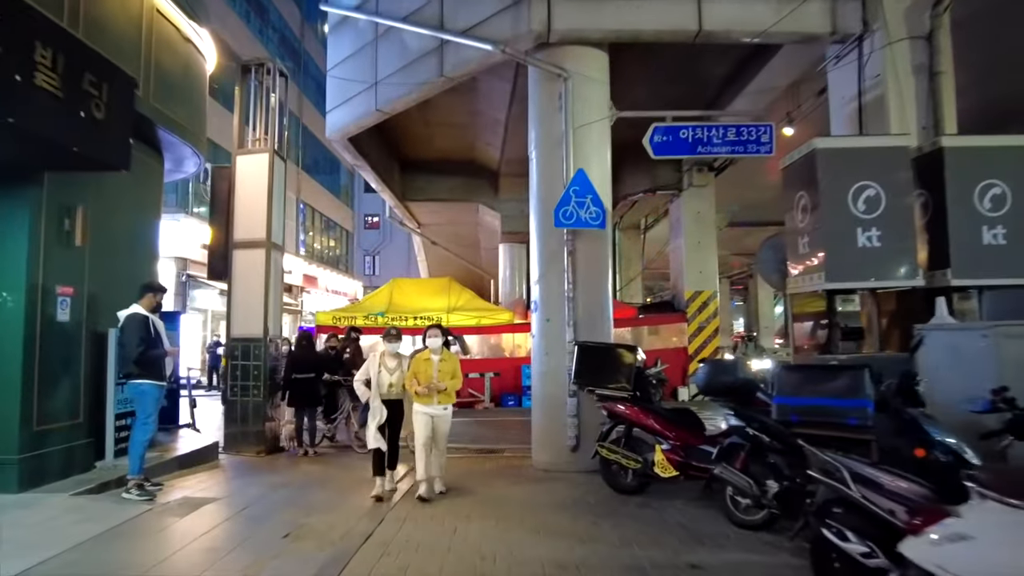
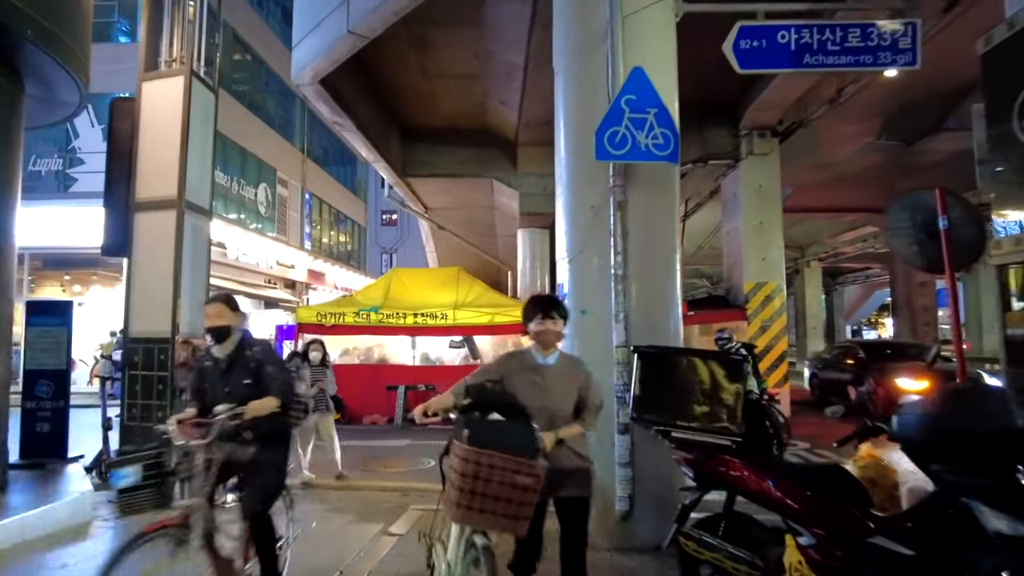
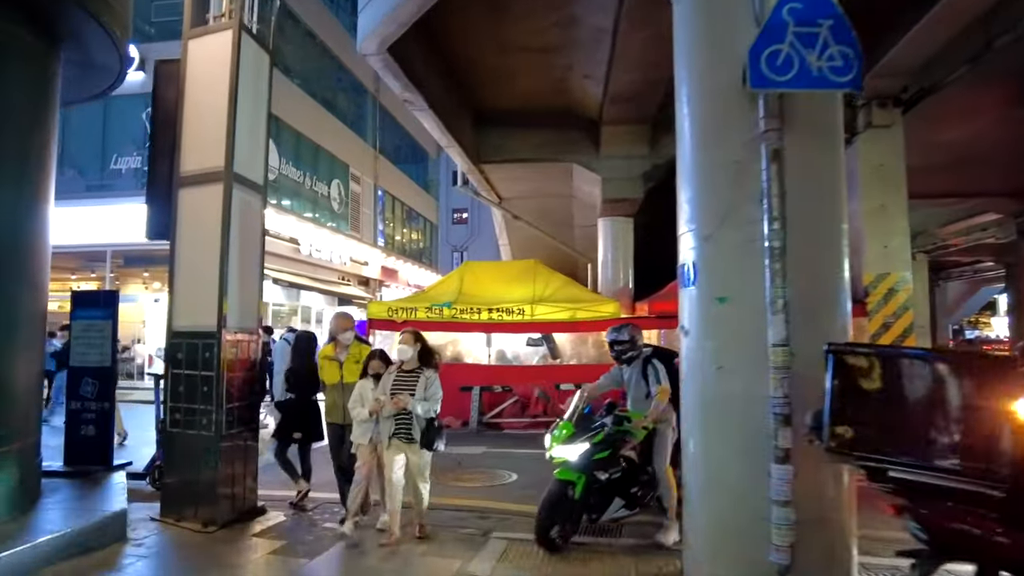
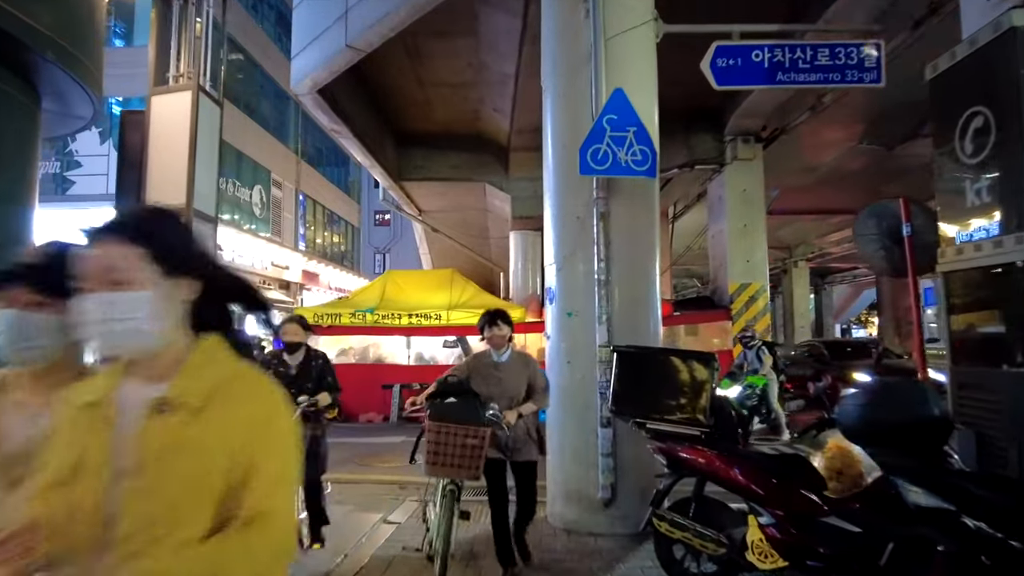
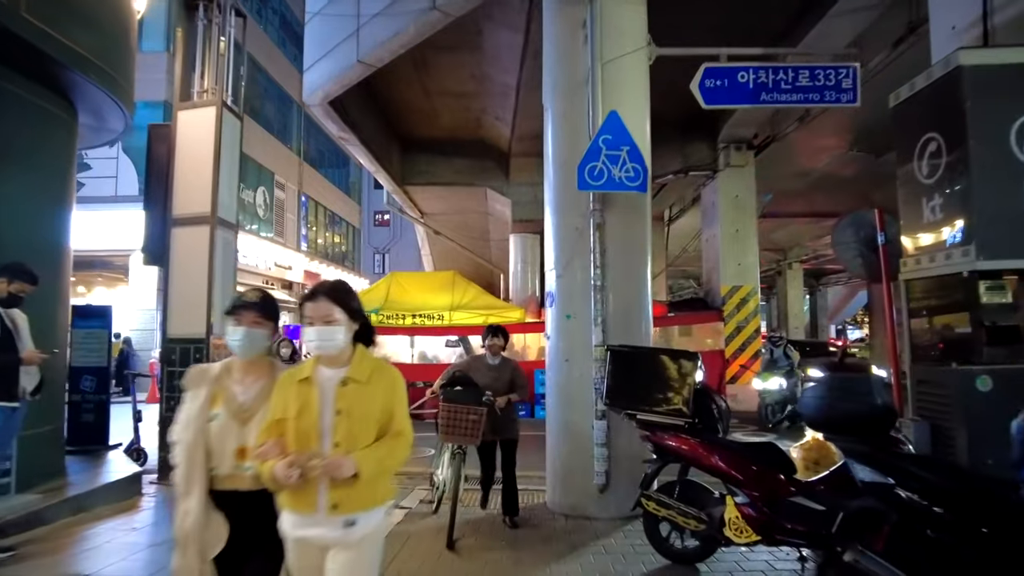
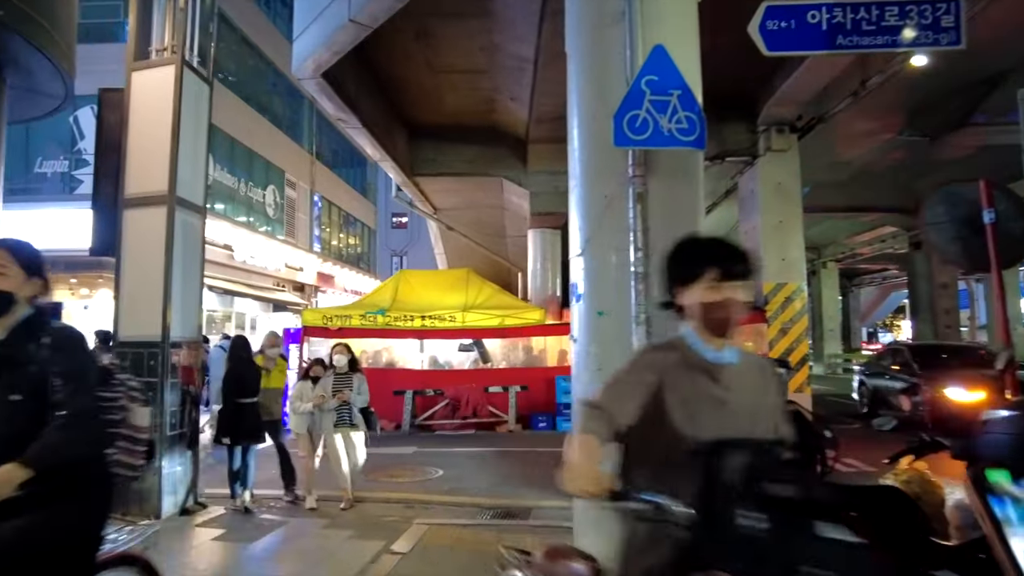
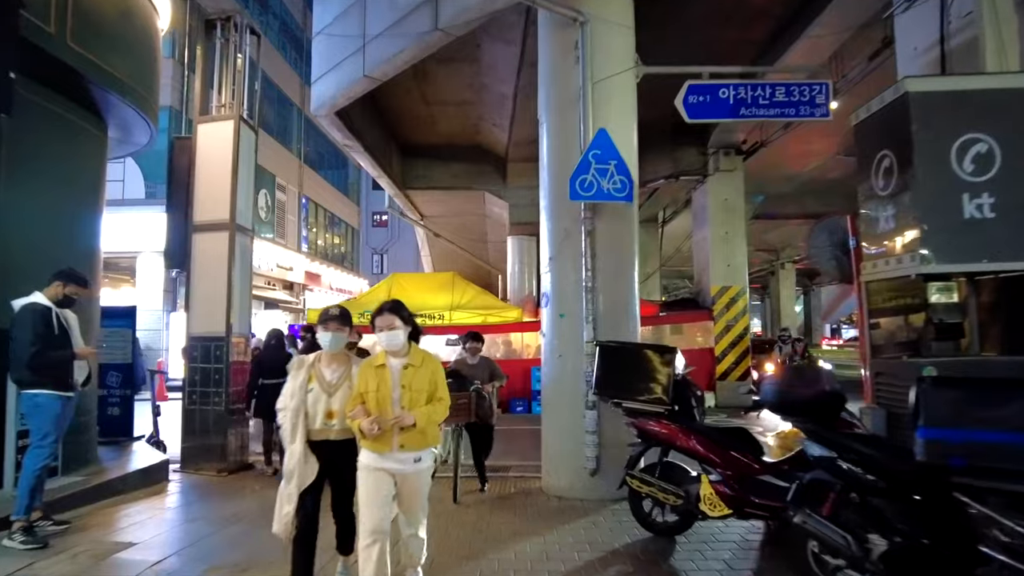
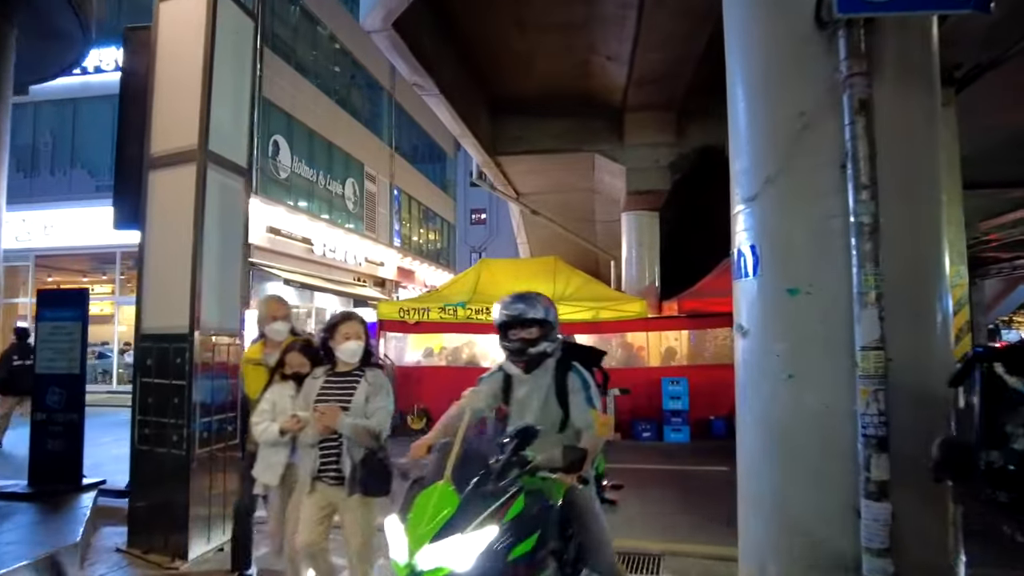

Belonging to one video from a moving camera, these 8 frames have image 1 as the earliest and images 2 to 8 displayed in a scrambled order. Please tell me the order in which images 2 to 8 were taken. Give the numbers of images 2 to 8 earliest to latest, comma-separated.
7, 5, 4, 2, 6, 3, 8
